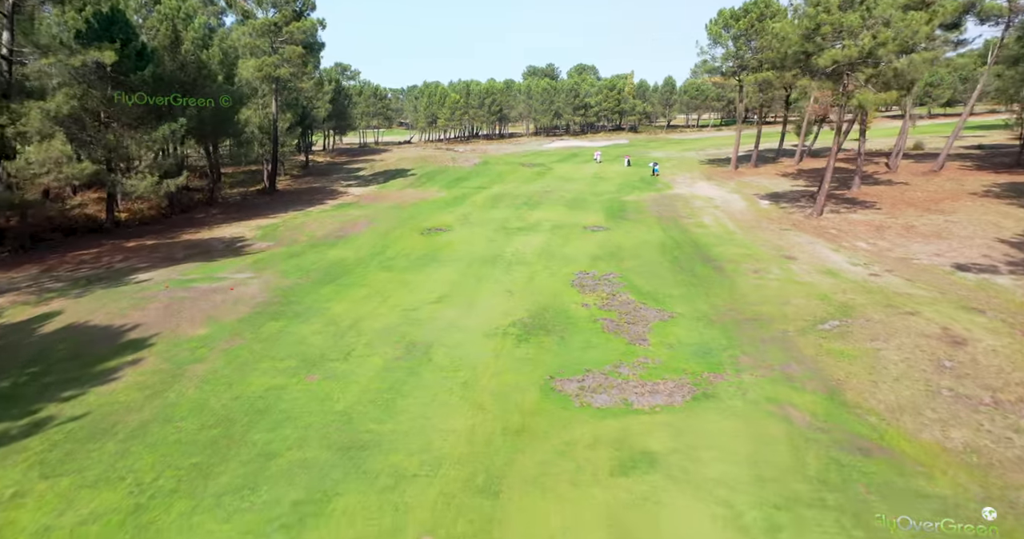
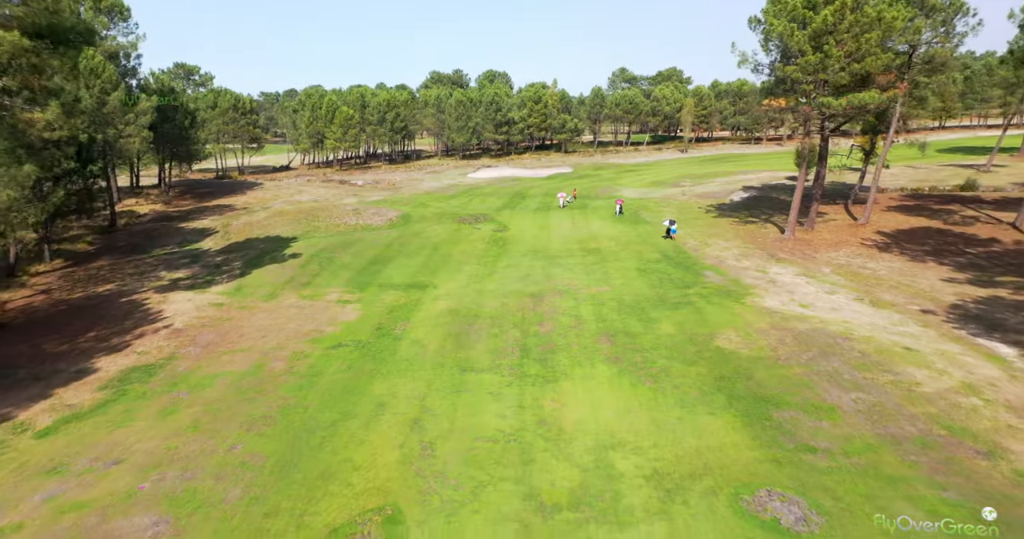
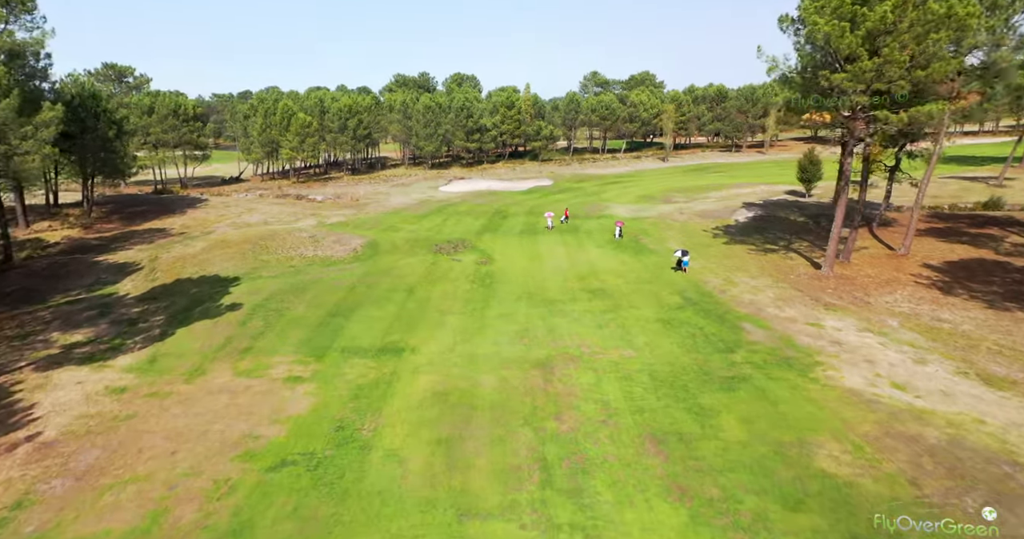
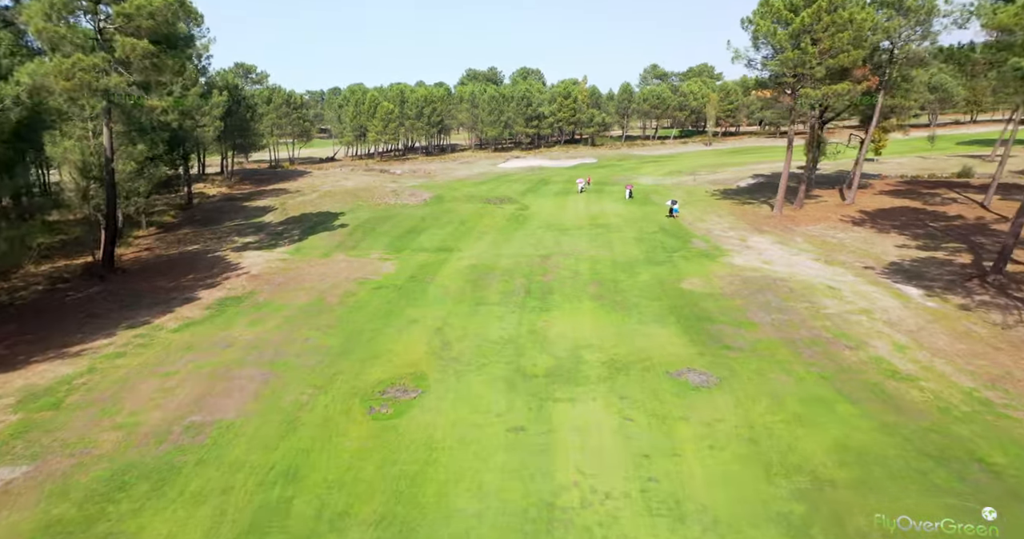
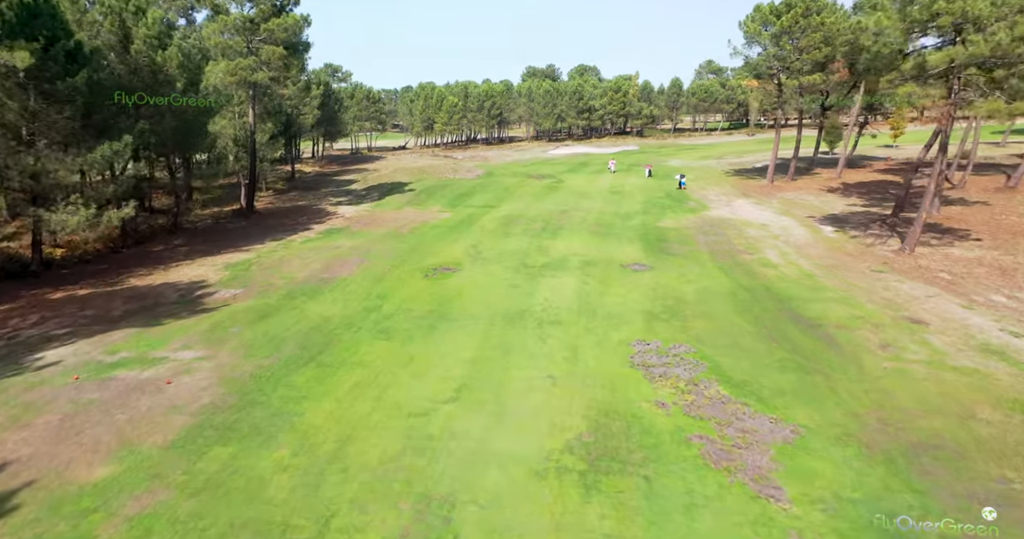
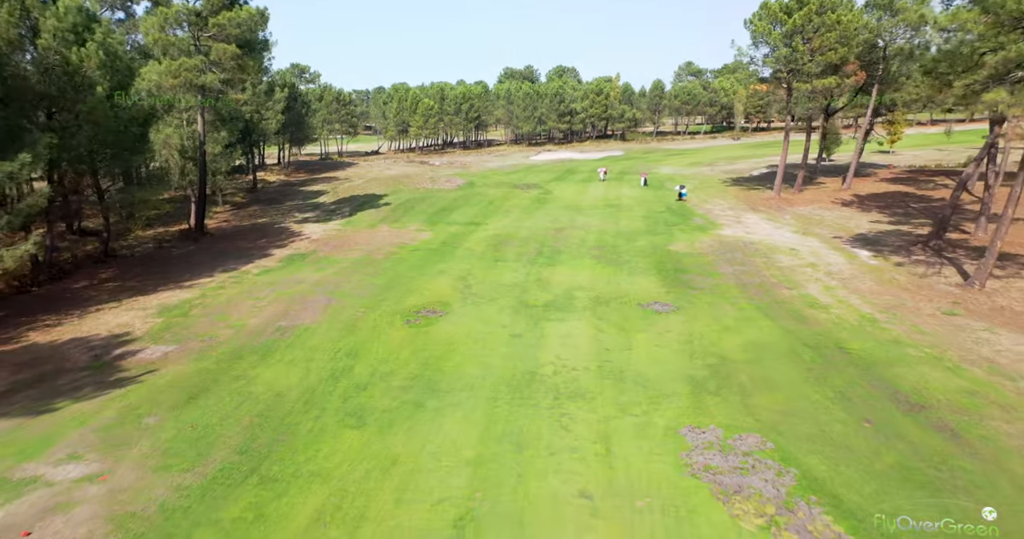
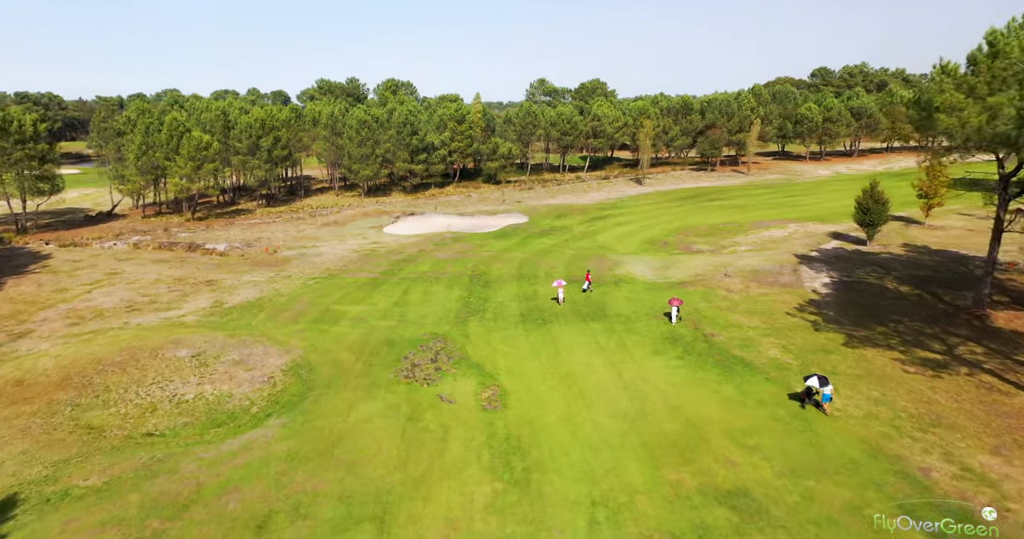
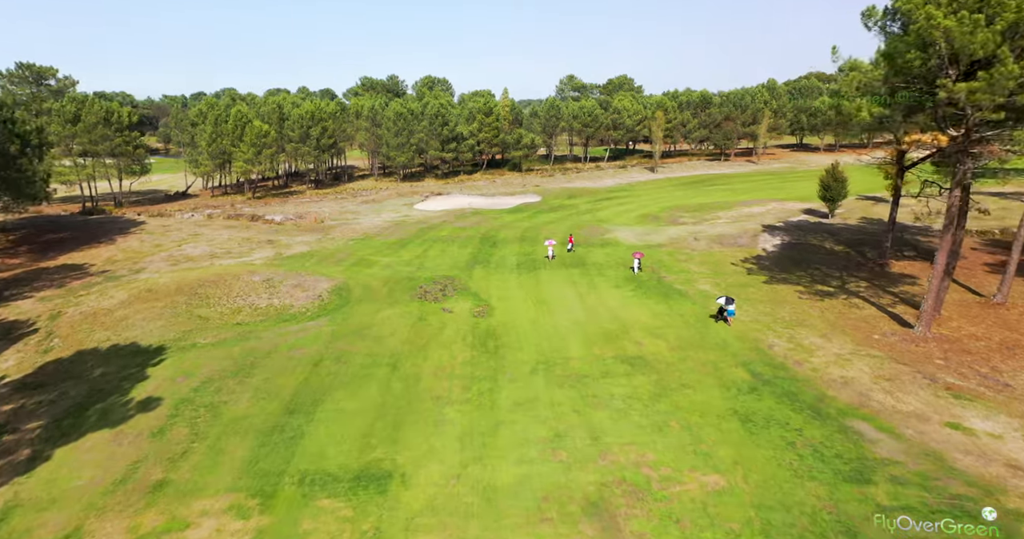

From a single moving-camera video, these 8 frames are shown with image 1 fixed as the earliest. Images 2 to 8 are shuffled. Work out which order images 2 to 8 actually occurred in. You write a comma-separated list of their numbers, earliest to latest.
5, 6, 4, 2, 3, 8, 7
